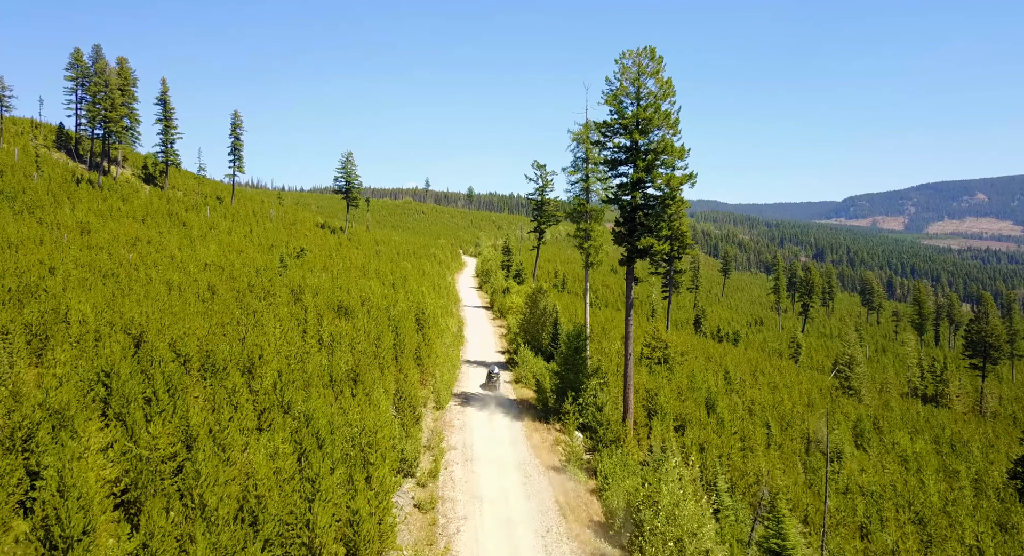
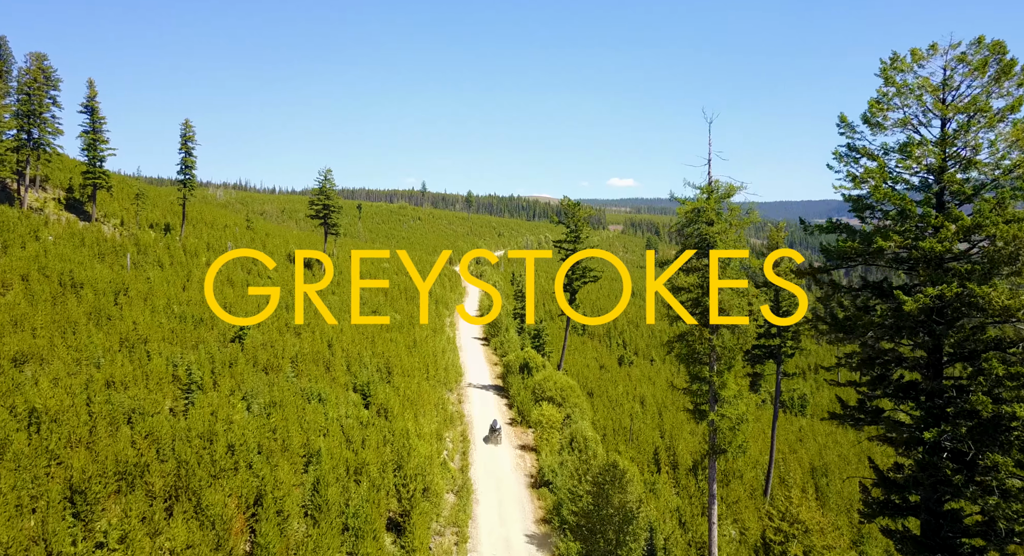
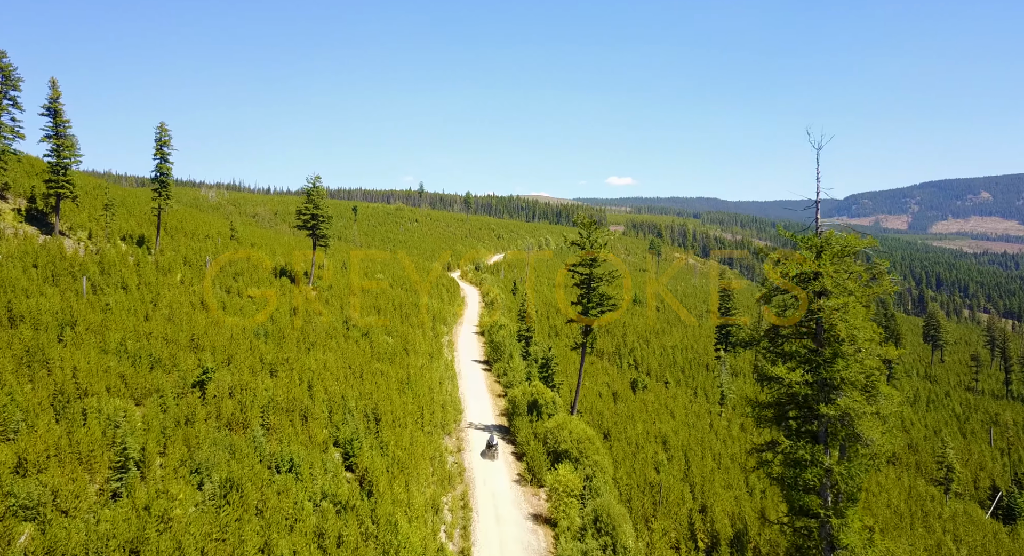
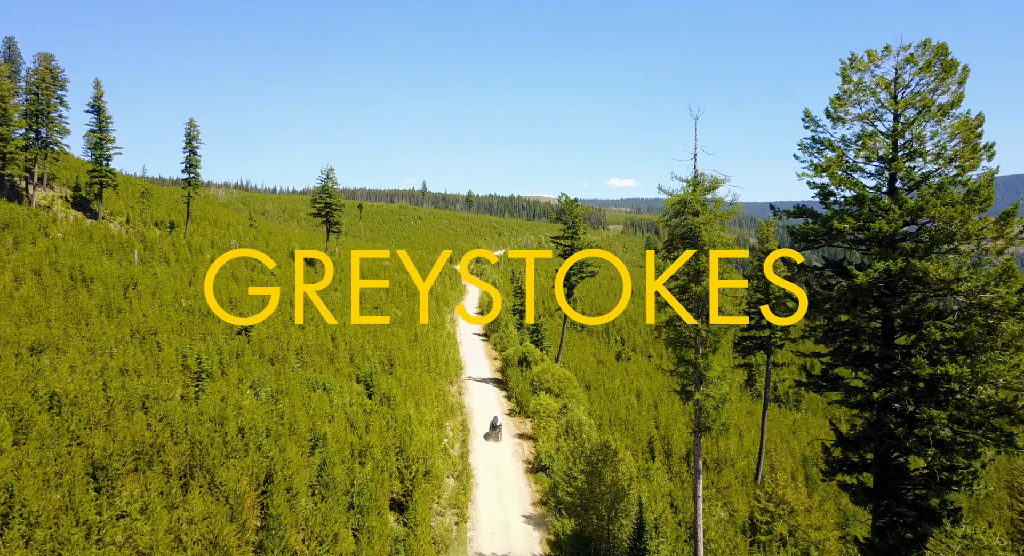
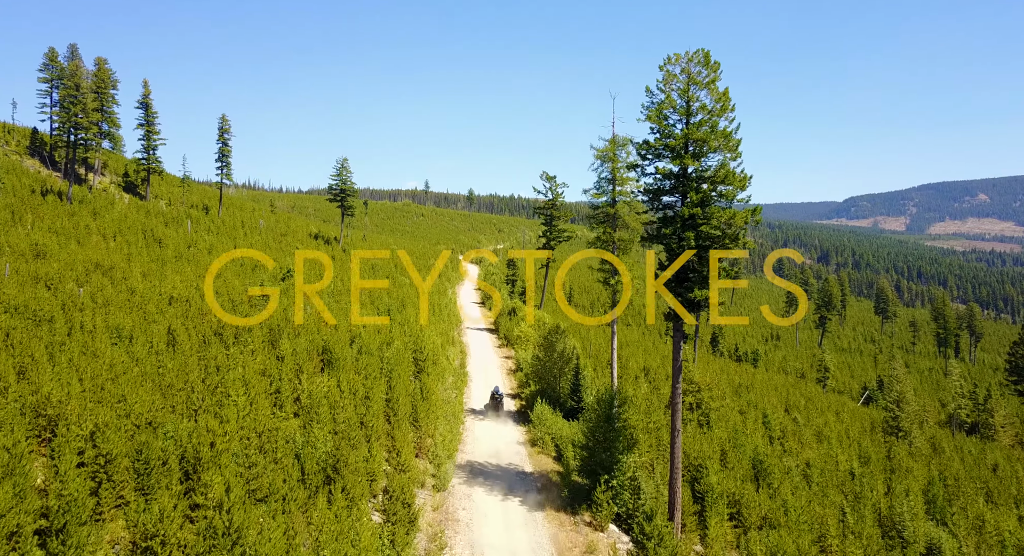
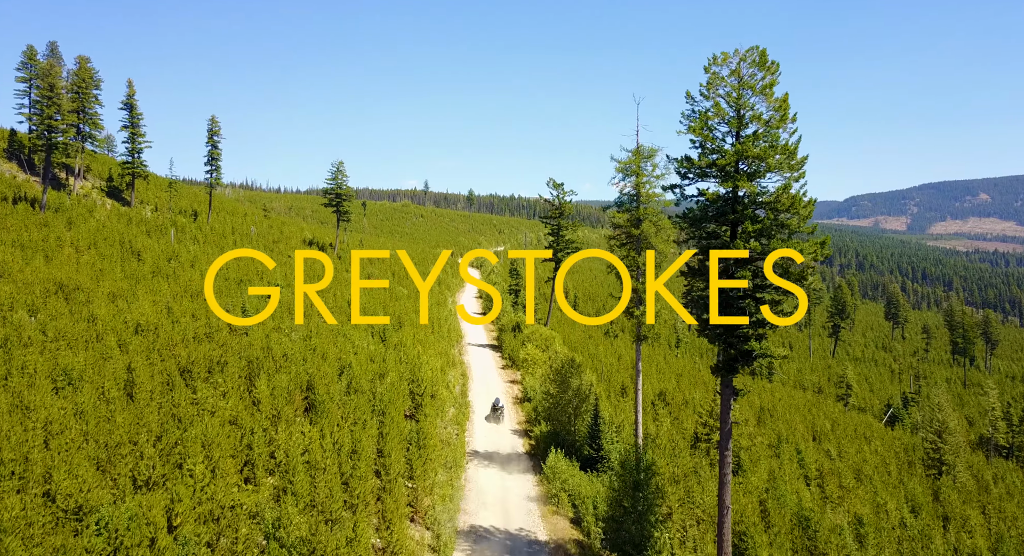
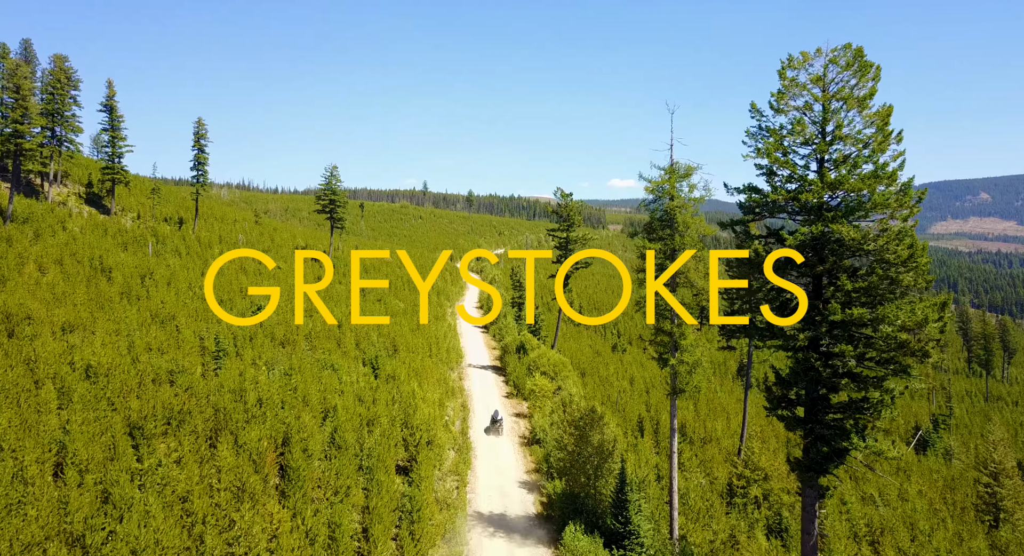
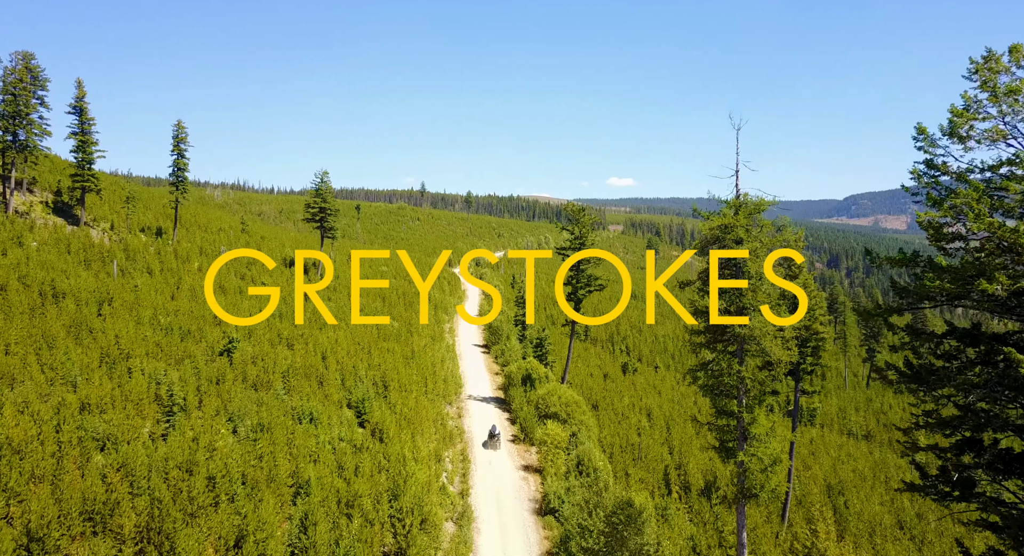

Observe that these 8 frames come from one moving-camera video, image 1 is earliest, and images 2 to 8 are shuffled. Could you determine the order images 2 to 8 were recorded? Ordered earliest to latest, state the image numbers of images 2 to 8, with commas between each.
5, 6, 7, 4, 2, 8, 3
